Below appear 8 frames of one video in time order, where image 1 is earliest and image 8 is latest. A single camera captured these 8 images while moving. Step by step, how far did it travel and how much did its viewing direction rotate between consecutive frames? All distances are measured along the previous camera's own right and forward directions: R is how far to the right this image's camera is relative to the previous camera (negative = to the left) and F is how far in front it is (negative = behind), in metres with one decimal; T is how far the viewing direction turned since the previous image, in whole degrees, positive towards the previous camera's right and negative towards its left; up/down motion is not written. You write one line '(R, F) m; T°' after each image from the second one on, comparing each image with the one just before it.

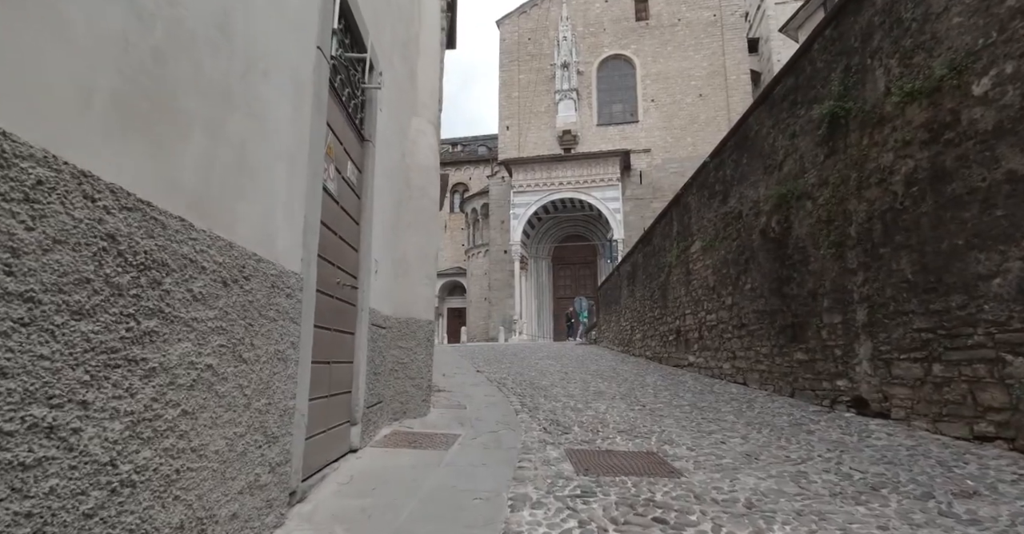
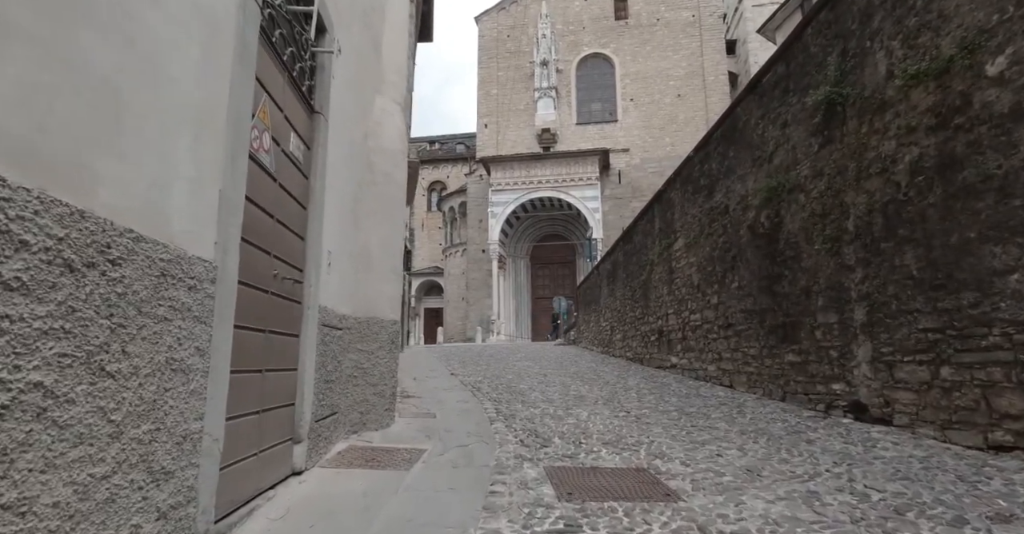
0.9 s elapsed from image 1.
(0.0, +0.4) m; +2°
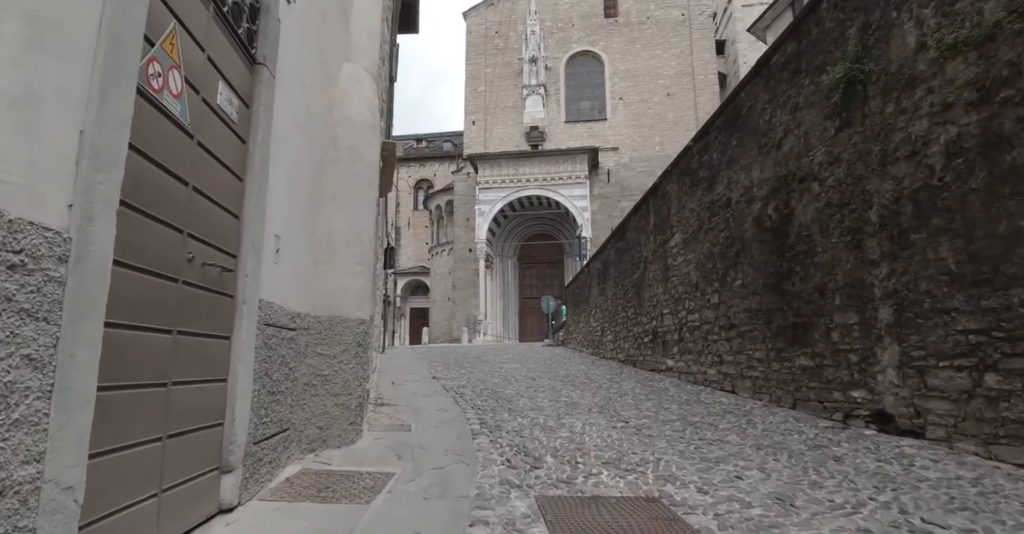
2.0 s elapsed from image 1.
(0.0, +0.5) m; +1°
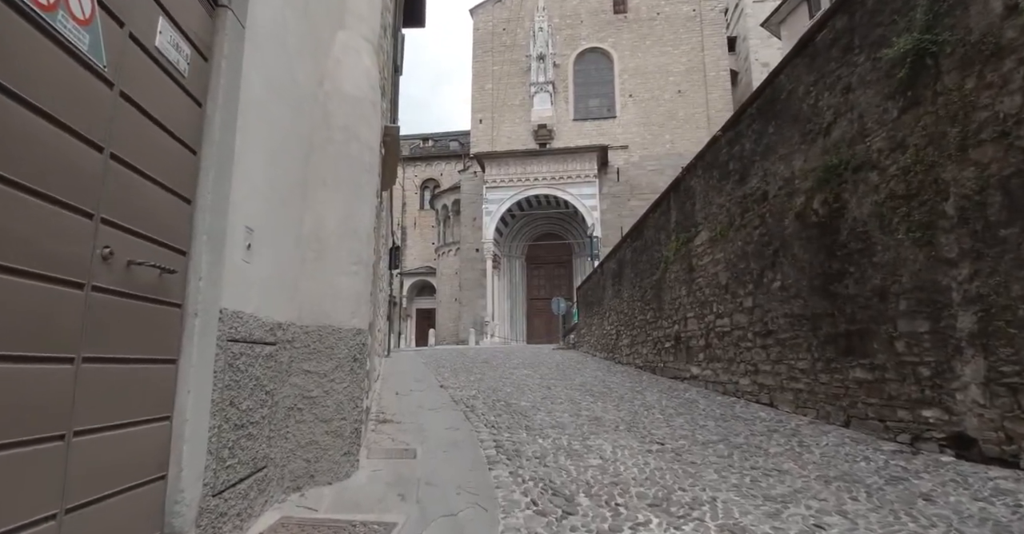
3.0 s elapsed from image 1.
(-0.1, +0.5) m; -1°
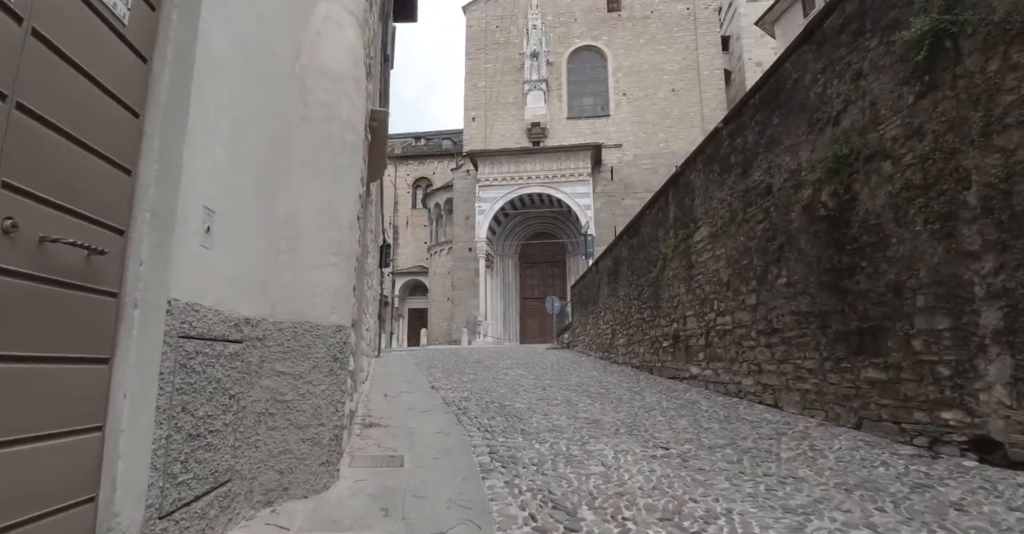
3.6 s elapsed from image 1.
(0.0, +0.3) m; +1°
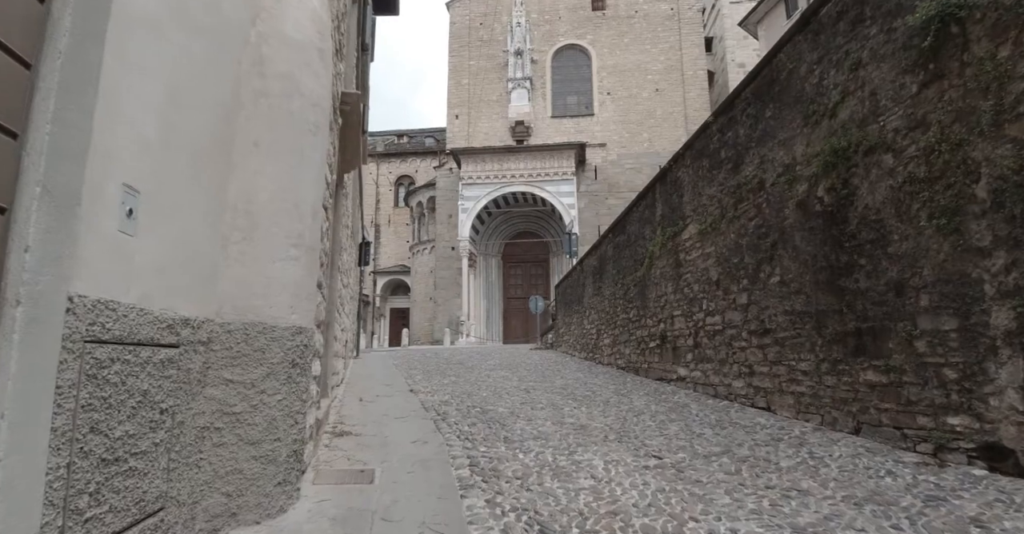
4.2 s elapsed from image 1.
(0.0, +0.3) m; +2°
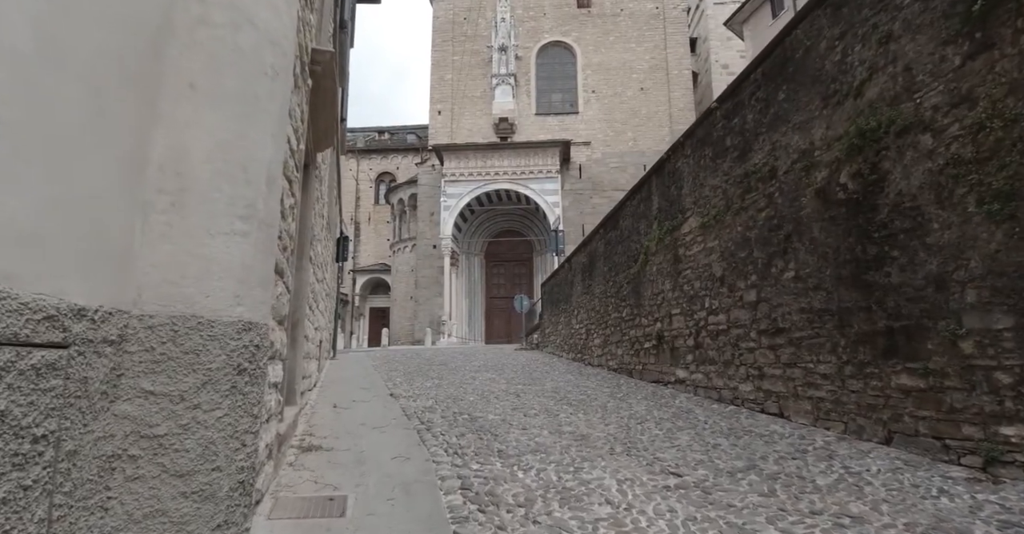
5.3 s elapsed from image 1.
(-0.1, +0.5) m; +2°
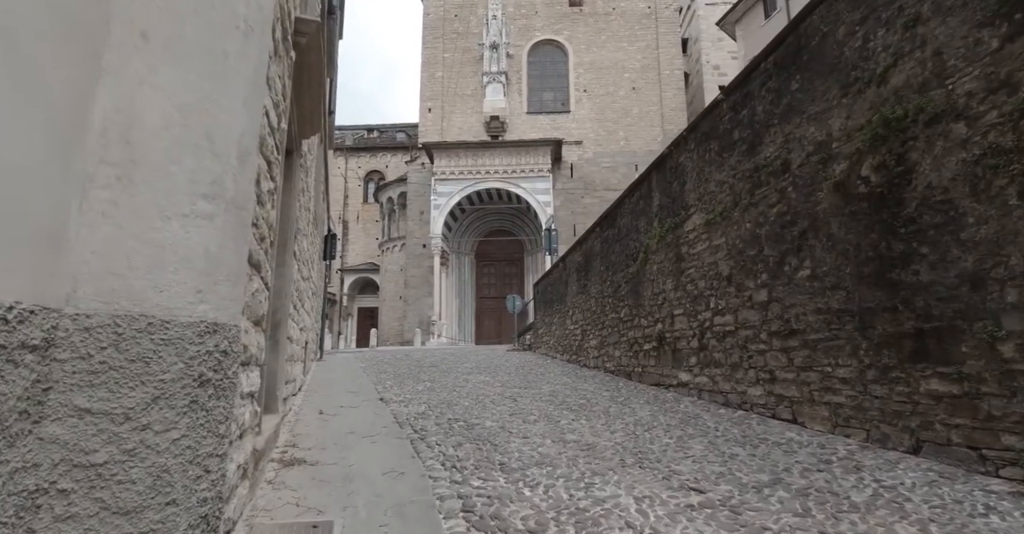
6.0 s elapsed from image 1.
(-0.1, +0.3) m; +1°
